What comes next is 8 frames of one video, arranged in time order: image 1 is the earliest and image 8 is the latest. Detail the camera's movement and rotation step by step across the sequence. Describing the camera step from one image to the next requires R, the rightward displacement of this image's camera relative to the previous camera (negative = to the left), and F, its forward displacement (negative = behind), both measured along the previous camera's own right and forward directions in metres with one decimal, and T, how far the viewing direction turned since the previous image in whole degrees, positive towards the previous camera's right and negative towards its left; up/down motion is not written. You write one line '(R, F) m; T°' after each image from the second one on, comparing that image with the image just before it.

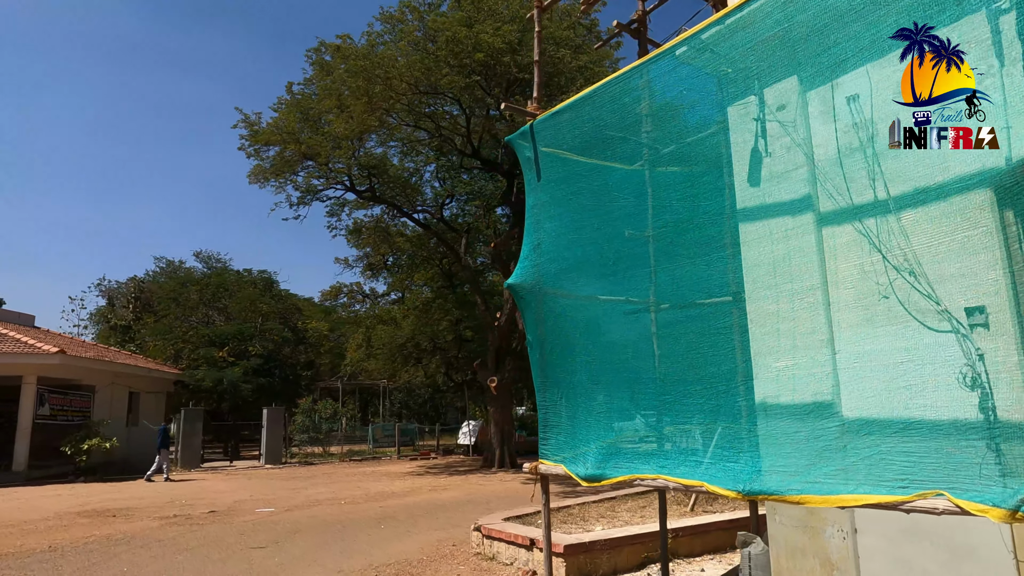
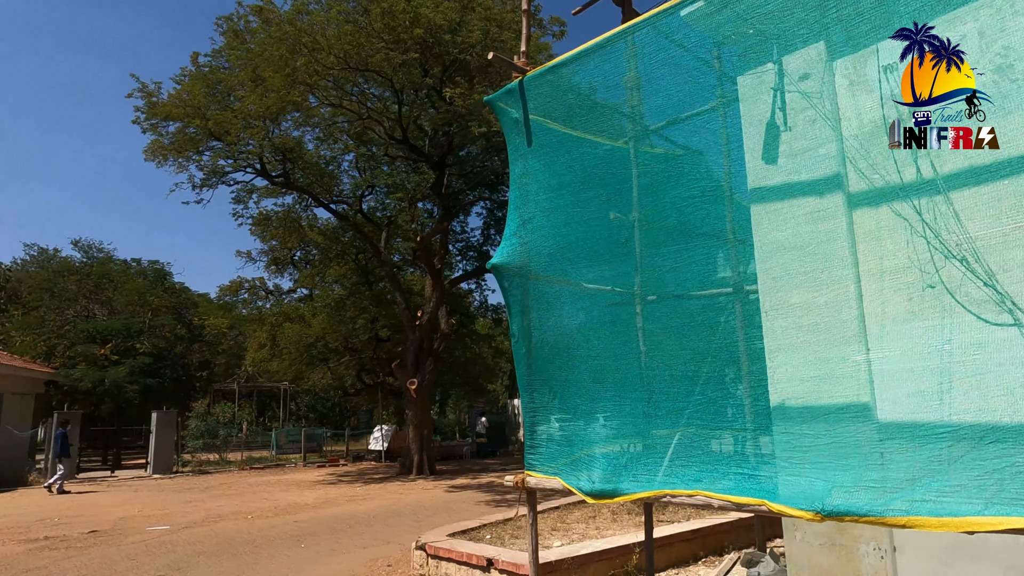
(-0.5, +0.8) m; +8°
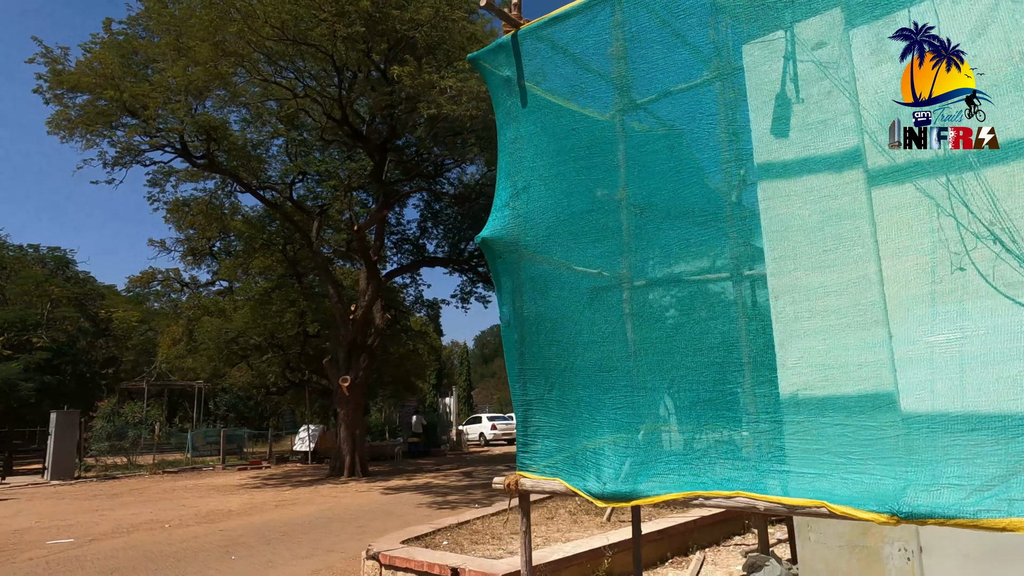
(-0.4, +0.5) m; +6°
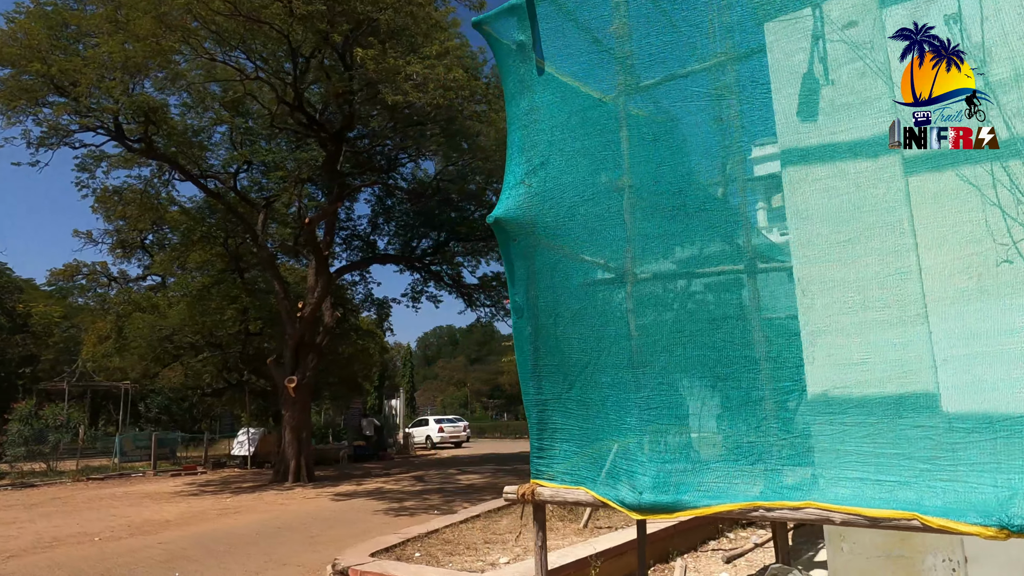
(-0.4, +0.4) m; +5°
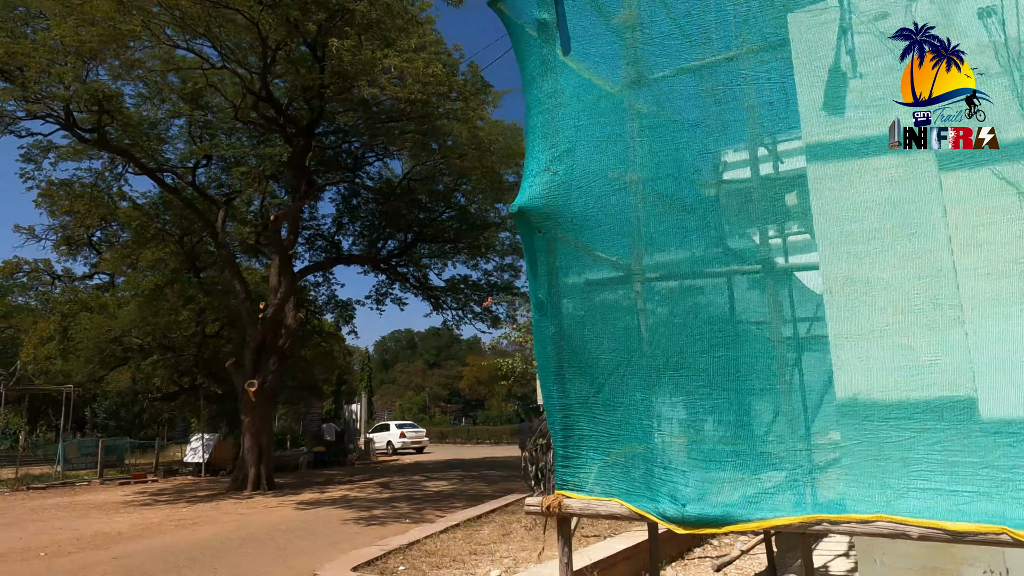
(-0.3, +0.3) m; +4°
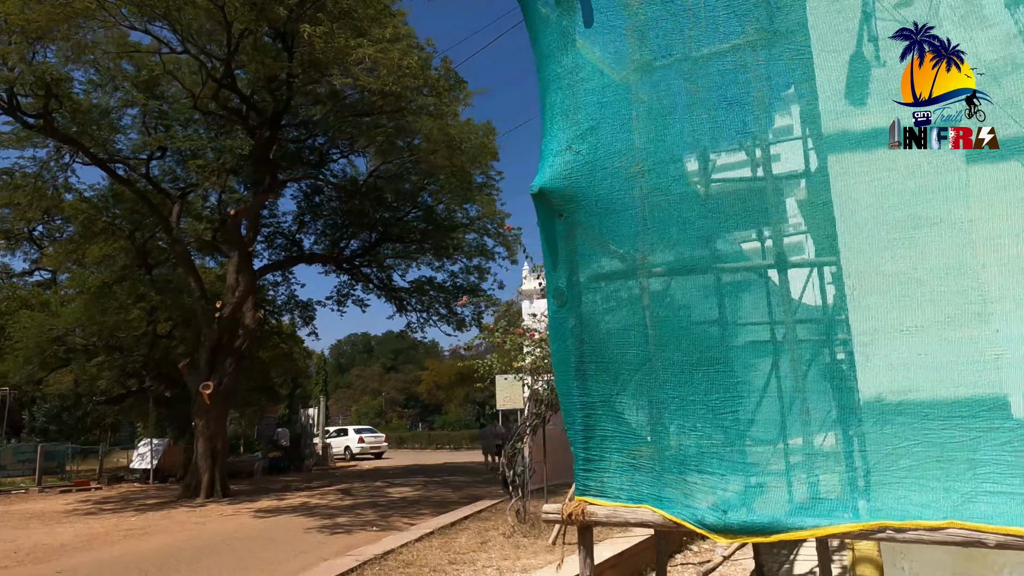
(-0.3, +0.3) m; +4°
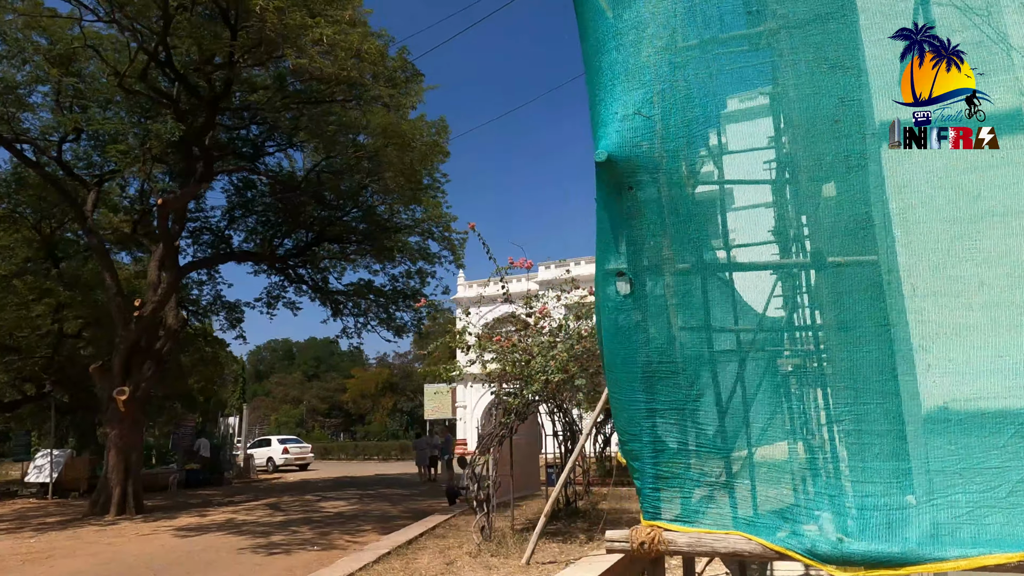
(-0.5, +0.5) m; +6°
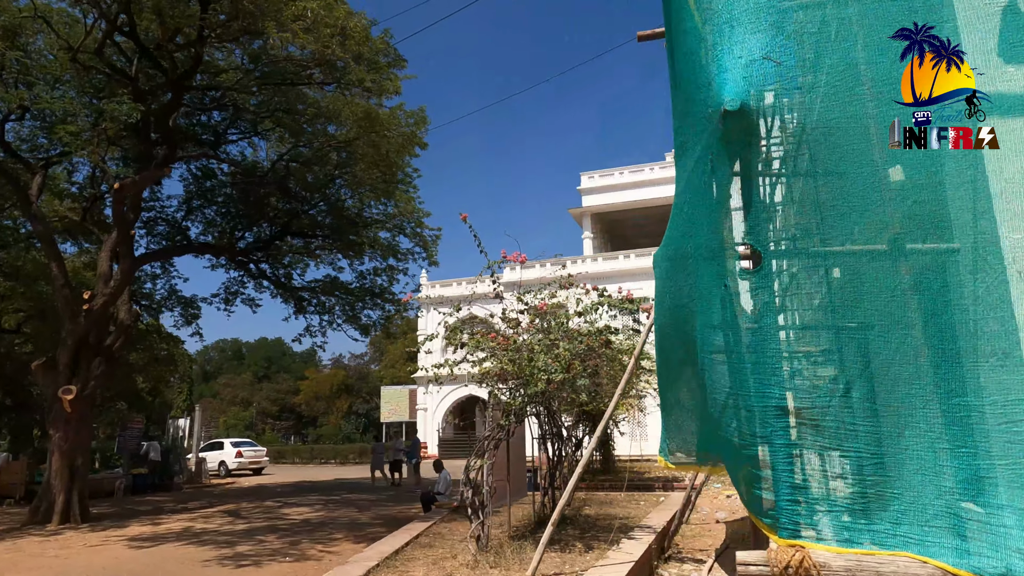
(-0.5, +0.4) m; +4°
